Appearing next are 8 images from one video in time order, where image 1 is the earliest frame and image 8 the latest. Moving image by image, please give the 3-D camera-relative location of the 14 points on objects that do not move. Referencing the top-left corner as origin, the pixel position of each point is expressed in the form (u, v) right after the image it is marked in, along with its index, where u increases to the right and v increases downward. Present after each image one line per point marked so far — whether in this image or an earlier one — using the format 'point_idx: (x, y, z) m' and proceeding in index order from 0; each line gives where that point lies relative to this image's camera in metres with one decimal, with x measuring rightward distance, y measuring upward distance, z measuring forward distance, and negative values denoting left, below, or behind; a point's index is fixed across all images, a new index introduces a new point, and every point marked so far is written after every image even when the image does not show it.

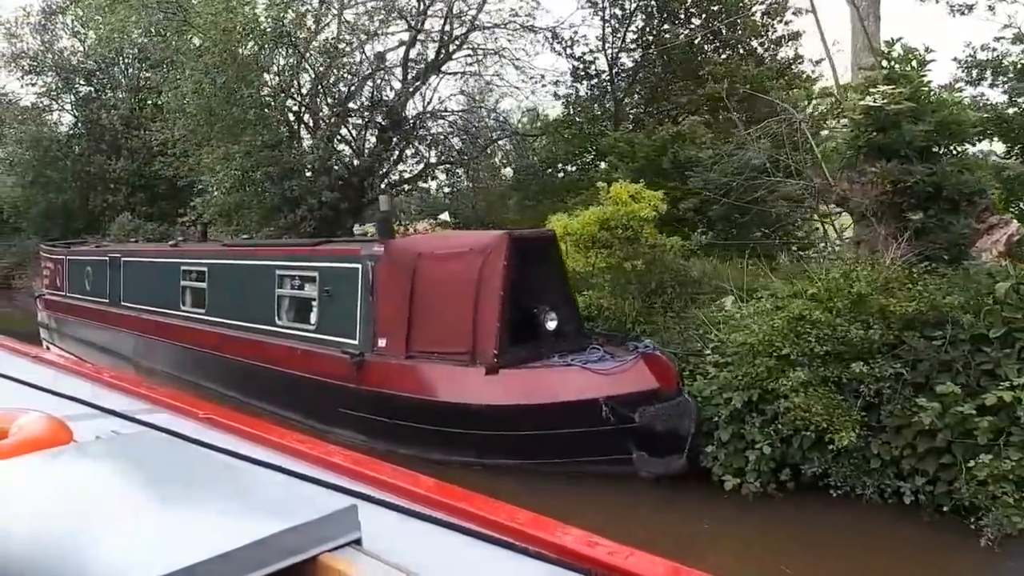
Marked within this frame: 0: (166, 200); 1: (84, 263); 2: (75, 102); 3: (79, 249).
0: (-8.0, +2.0, +19.7) m
1: (-5.8, +0.3, +11.5) m
2: (-10.1, +4.2, +19.6) m
3: (-5.9, +0.5, +11.7) m
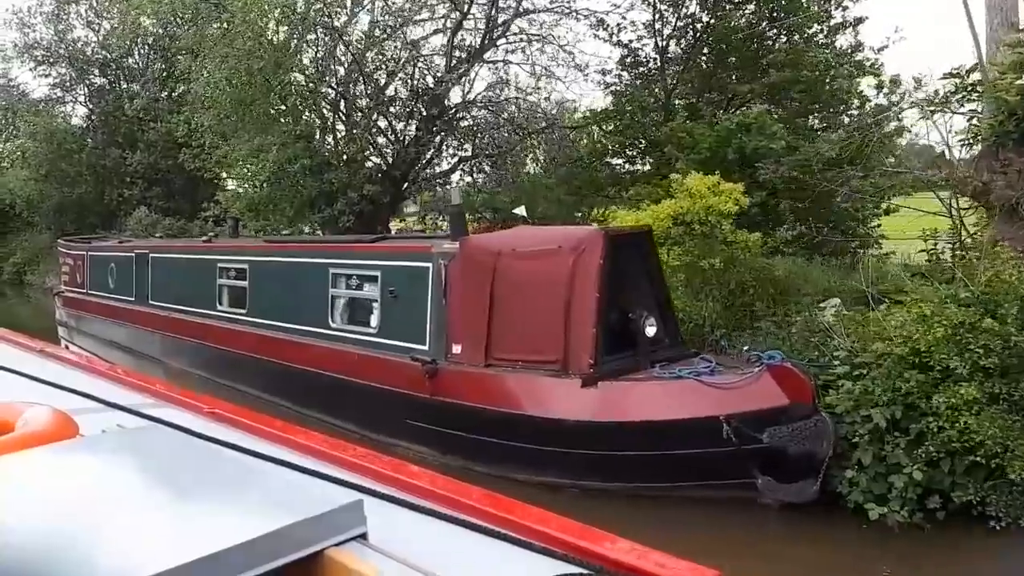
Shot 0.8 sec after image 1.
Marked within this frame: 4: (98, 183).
0: (-7.4, +2.1, +19.2) m
1: (-5.2, +0.4, +11.0) m
2: (-9.5, +4.3, +19.1) m
3: (-5.4, +0.6, +11.2) m
4: (-9.4, +2.4, +19.5) m
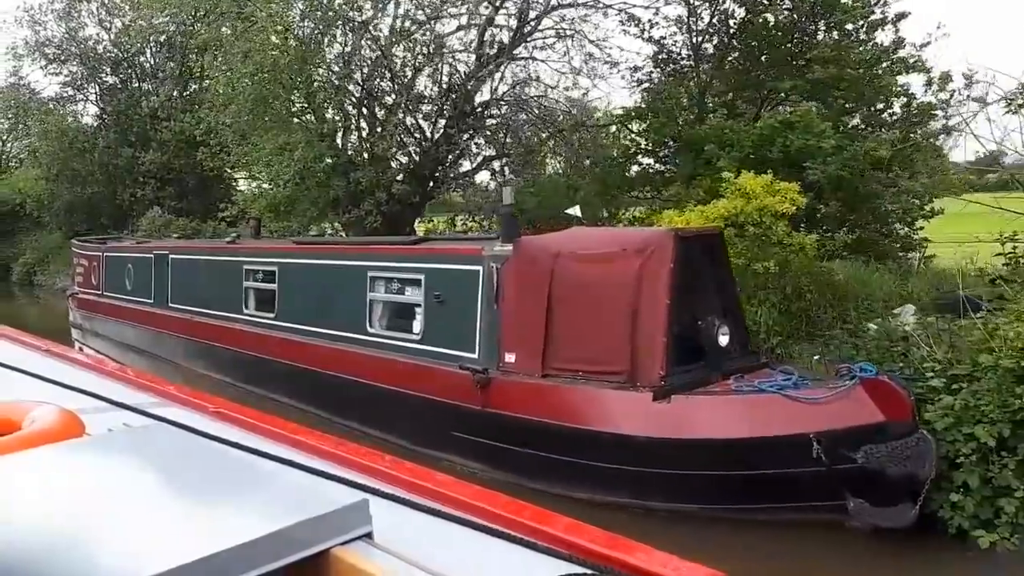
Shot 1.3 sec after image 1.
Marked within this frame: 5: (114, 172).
0: (-7.0, +2.1, +19.0) m
1: (-4.9, +0.4, +10.7) m
2: (-9.1, +4.3, +18.8) m
3: (-5.0, +0.5, +10.9) m
4: (-9.1, +2.3, +19.3) m
5: (-8.9, +2.6, +19.0) m
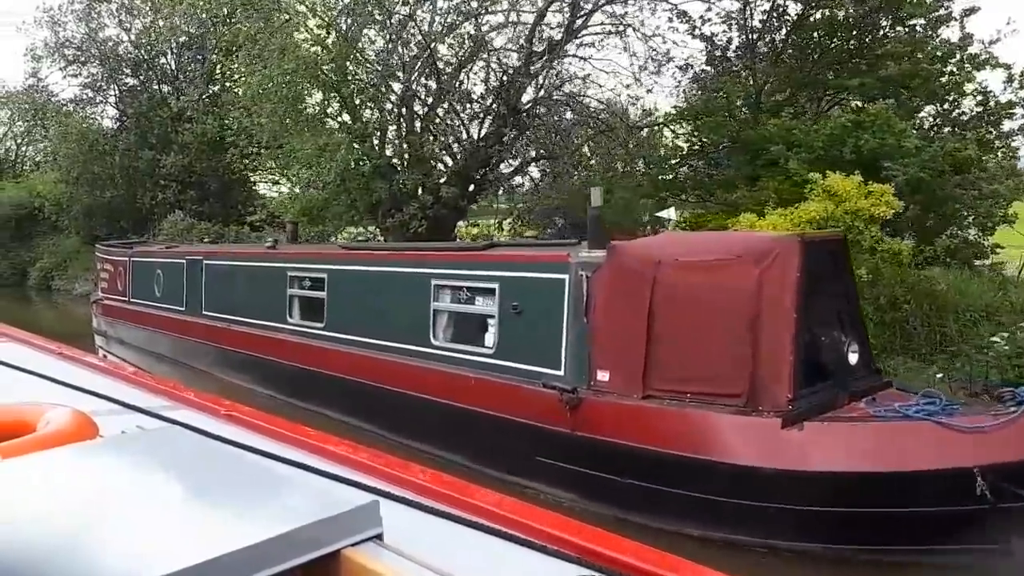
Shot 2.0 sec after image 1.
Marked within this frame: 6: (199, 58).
0: (-6.4, +2.0, +18.6) m
1: (-4.4, +0.3, +10.3) m
2: (-8.5, +4.2, +18.5) m
3: (-4.5, +0.5, +10.5) m
4: (-8.5, +2.2, +18.9) m
5: (-8.3, +2.5, +18.6) m
6: (-6.5, +4.8, +17.7) m
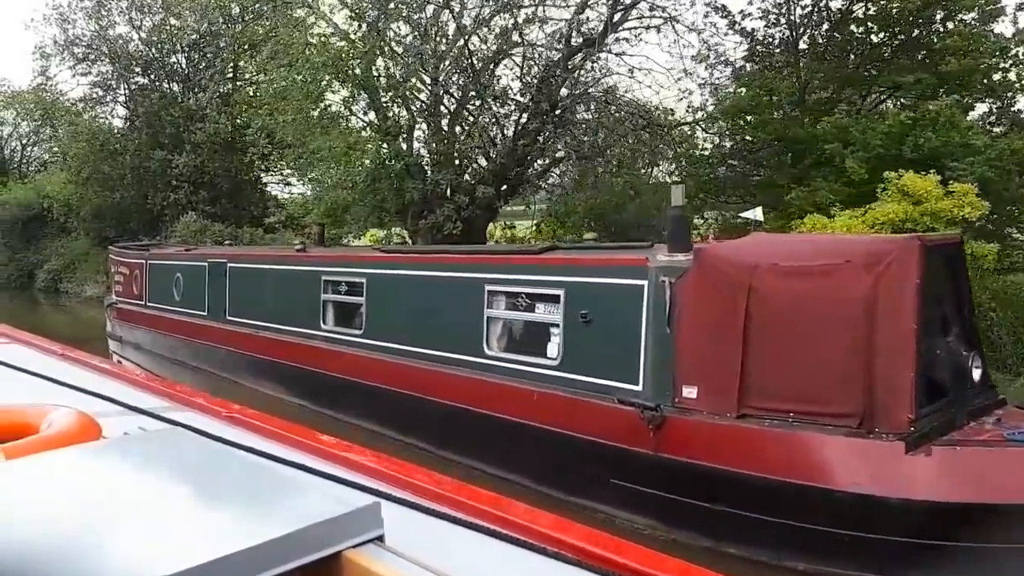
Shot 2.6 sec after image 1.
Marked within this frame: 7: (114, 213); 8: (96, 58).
0: (-6.0, +1.9, +18.2) m
1: (-4.0, +0.2, +9.9) m
2: (-8.1, +4.1, +18.1) m
3: (-4.1, +0.4, +10.2) m
4: (-8.1, +2.2, +18.5) m
5: (-7.9, +2.4, +18.3) m
6: (-6.1, +4.7, +17.4) m
7: (-9.0, +1.7, +19.3) m
8: (-8.7, +4.8, +17.7) m
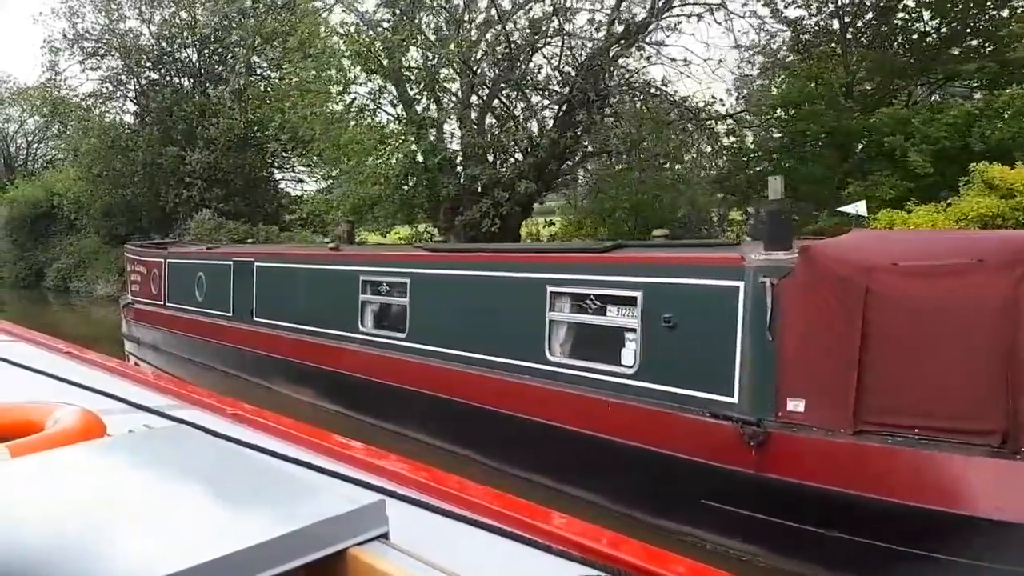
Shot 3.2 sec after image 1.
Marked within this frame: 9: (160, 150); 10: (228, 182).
0: (-5.6, +1.9, +17.9) m
1: (-3.6, +0.2, +9.6) m
2: (-7.7, +4.2, +17.8) m
3: (-3.8, +0.4, +9.8) m
4: (-7.7, +2.2, +18.2) m
5: (-7.5, +2.4, +17.9) m
6: (-5.7, +4.8, +17.0) m
7: (-8.6, +1.7, +18.9) m
8: (-8.3, +4.8, +17.4) m
9: (-7.3, +2.9, +17.8) m
10: (-5.9, +2.2, +17.7) m
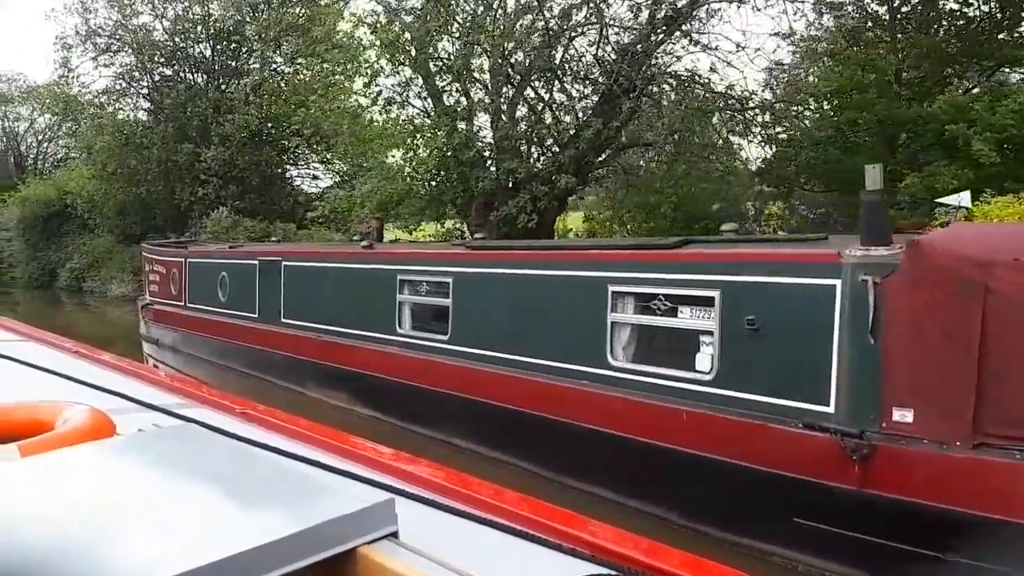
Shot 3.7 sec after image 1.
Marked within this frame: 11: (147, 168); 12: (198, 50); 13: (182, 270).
0: (-5.2, +2.0, +17.6) m
1: (-3.3, +0.2, +9.3) m
2: (-7.3, +4.2, +17.5) m
3: (-3.4, +0.4, +9.6) m
4: (-7.3, +2.2, +17.9) m
5: (-7.1, +2.4, +17.7) m
6: (-5.4, +4.8, +16.7) m
7: (-8.2, +1.7, +18.7) m
8: (-7.9, +4.8, +17.1) m
9: (-6.9, +2.9, +17.5) m
10: (-5.5, +2.2, +17.5) m
11: (-7.6, +2.5, +17.7) m
12: (-6.4, +4.8, +17.4) m
13: (-4.0, +0.2, +10.2) m
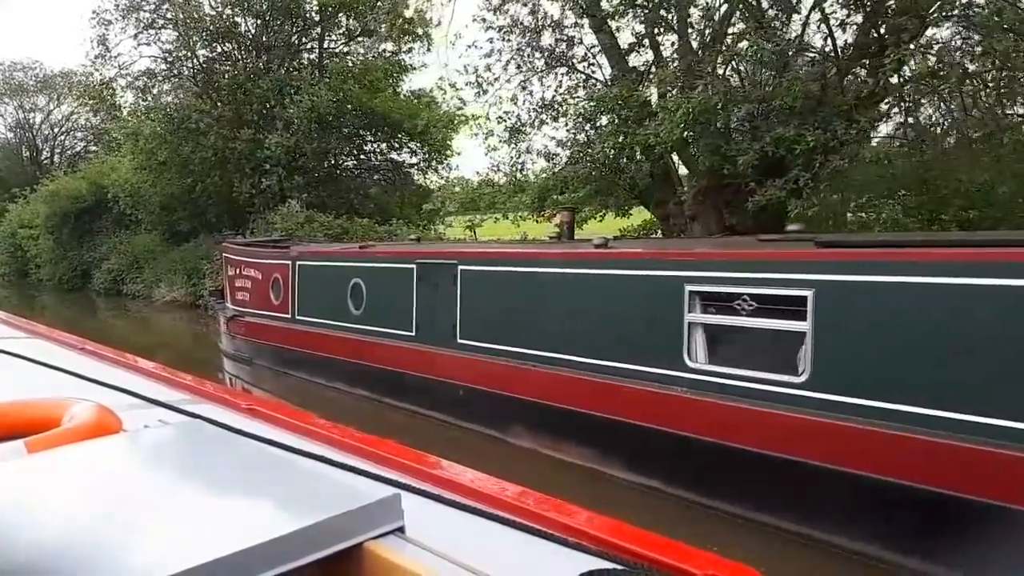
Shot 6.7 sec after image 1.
0: (-3.5, +1.9, +15.8) m
1: (-1.6, +0.2, +7.5) m
2: (-5.6, +4.1, +15.7) m
3: (-1.7, +0.4, +7.7) m
4: (-5.6, +2.1, +16.1) m
5: (-5.4, +2.4, +15.8) m
6: (-3.7, +4.7, +14.9) m
7: (-6.5, +1.7, +16.8) m
8: (-6.2, +4.8, +15.3) m
9: (-5.2, +2.8, +15.7) m
10: (-3.8, +2.2, +15.6) m
11: (-5.9, +2.4, +15.9) m
12: (-4.7, +4.8, +15.6) m
13: (-2.2, +0.2, +8.3) m
